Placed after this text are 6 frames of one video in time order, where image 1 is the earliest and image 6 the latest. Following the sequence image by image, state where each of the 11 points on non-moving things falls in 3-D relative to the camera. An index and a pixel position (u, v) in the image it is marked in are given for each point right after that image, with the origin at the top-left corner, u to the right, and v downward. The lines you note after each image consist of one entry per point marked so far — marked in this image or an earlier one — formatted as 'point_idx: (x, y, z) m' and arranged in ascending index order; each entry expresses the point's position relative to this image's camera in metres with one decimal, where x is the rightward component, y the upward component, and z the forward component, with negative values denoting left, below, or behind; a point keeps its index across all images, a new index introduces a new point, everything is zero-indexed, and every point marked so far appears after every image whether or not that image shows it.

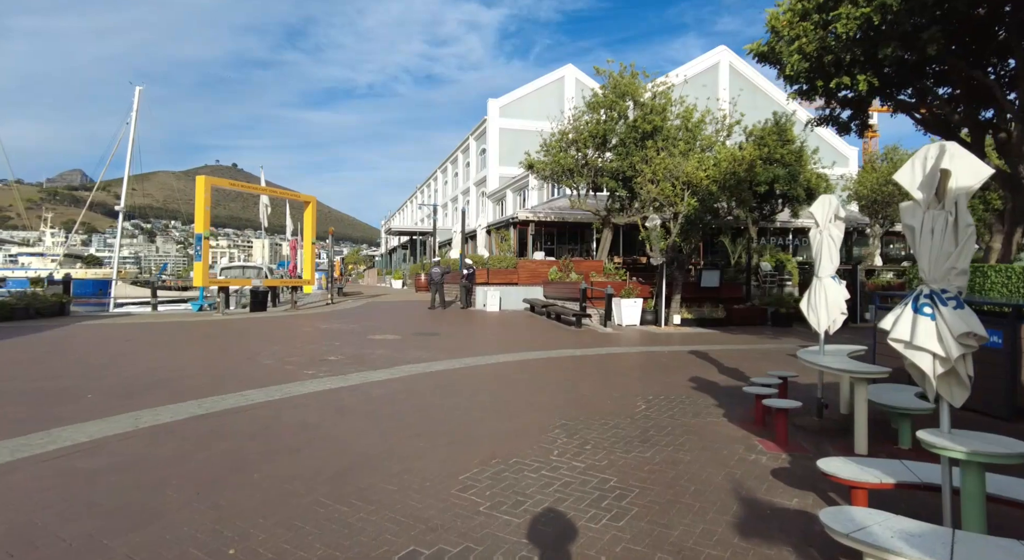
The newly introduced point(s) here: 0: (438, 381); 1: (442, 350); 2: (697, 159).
0: (-1.1, -1.5, +8.0) m
1: (-1.4, -1.4, +11.1) m
2: (+6.1, +4.0, +18.2) m
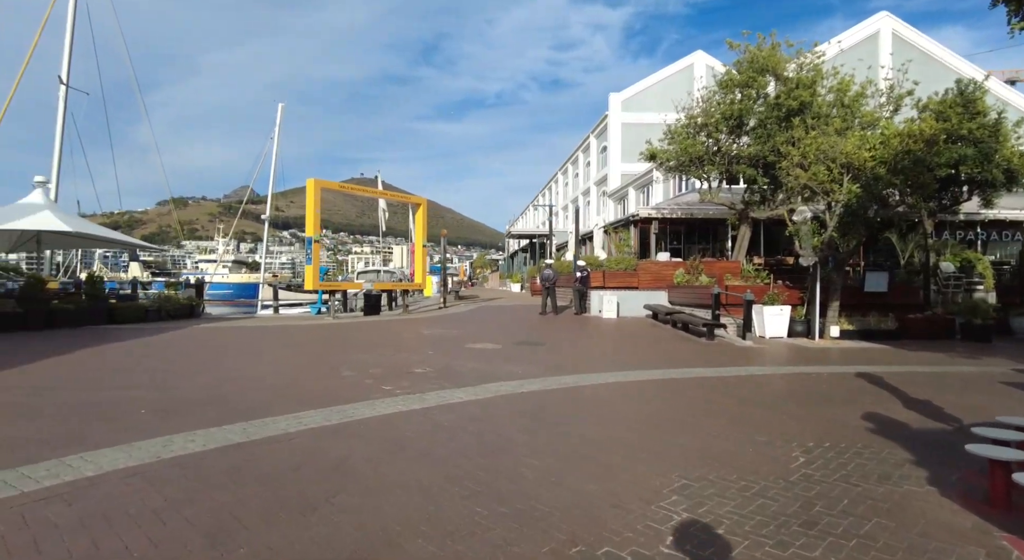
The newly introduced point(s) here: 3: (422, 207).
0: (+0.2, -1.5, +6.6) m
1: (+0.5, -1.5, +9.7) m
2: (+9.4, +3.9, +15.0) m
3: (-3.2, +2.6, +19.8) m
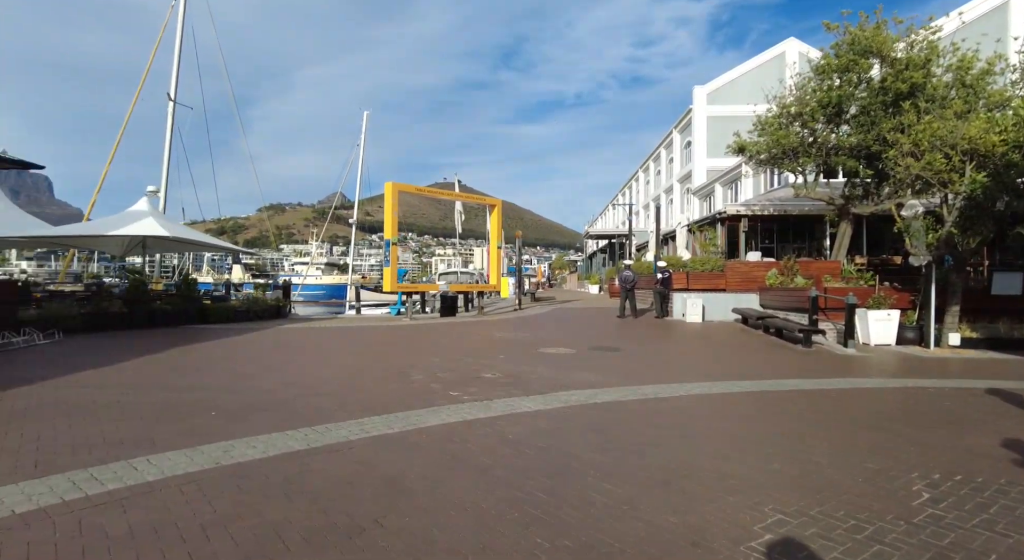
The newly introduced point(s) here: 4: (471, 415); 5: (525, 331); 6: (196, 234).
0: (+1.0, -1.6, +6.1) m
1: (+1.8, -1.5, +9.2) m
2: (+11.3, +3.8, +13.2) m
3: (-0.5, +2.5, +19.6) m
4: (-0.5, -1.5, +6.1) m
5: (+0.3, -1.3, +14.2) m
6: (-8.9, +1.3, +15.6) m
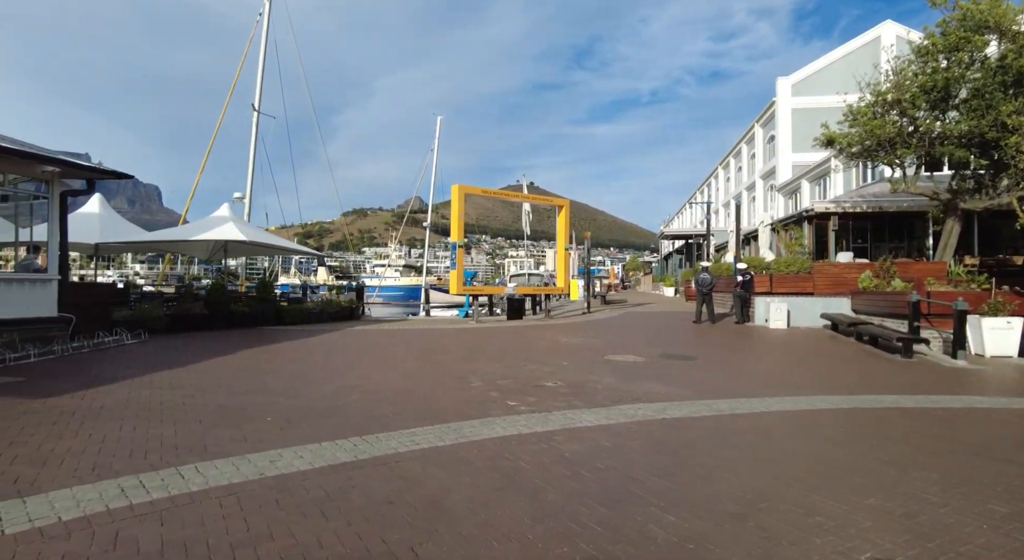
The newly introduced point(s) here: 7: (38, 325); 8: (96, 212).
0: (+1.6, -1.6, +5.6) m
1: (+2.7, -1.6, +8.5) m
2: (+12.7, +3.8, +11.3) m
3: (+1.8, +2.4, +19.2) m
4: (+0.2, -1.5, +5.8) m
5: (+2.0, -1.4, +13.6) m
6: (-7.0, +1.2, +16.3) m
7: (-8.0, -0.8, +9.4) m
8: (-11.9, +1.9, +15.9) m
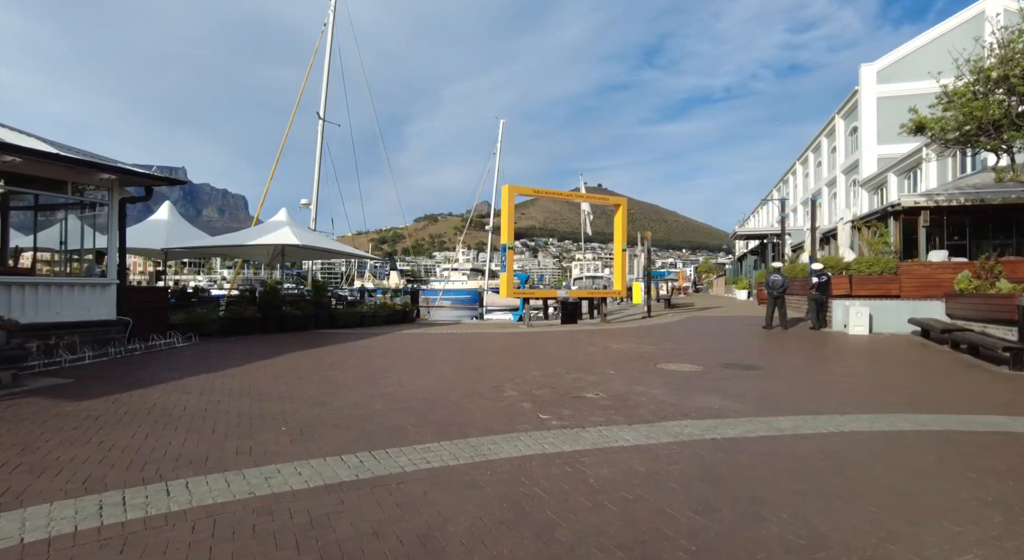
0: (+1.8, -1.6, +4.8) m
1: (+3.3, -1.6, +7.6) m
2: (+13.5, +3.8, +9.2) m
3: (+3.6, +2.3, +18.4) m
4: (+0.4, -1.6, +5.2) m
5: (+3.1, -1.4, +12.8) m
6: (-5.5, +1.1, +16.5) m
7: (-7.3, -0.8, +9.8) m
8: (-10.4, +1.8, +16.8) m
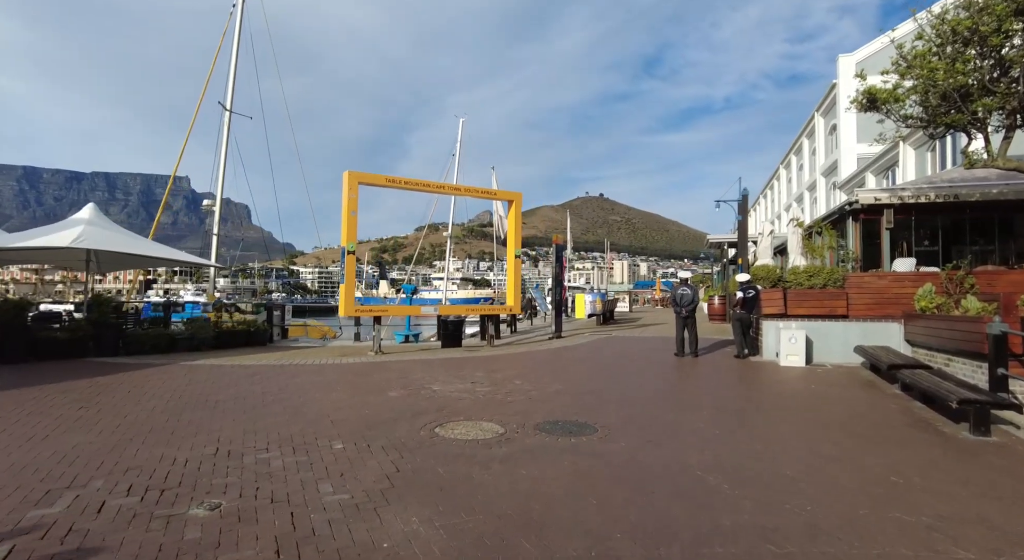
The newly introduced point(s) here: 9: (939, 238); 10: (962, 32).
0: (-1.6, -1.8, +1.6) m
1: (-0.1, -1.8, +4.4) m
2: (+10.1, +3.5, +6.0) m
3: (+0.3, +2.0, +15.2) m
4: (-3.0, -1.7, +2.0) m
5: (-0.2, -1.7, +9.6) m
6: (-8.8, +0.8, +13.3) m
7: (-10.7, -1.0, +6.6) m
8: (-13.8, +1.5, +13.6) m
9: (+12.3, +1.3, +15.9) m
10: (+9.0, +4.9, +11.1) m
